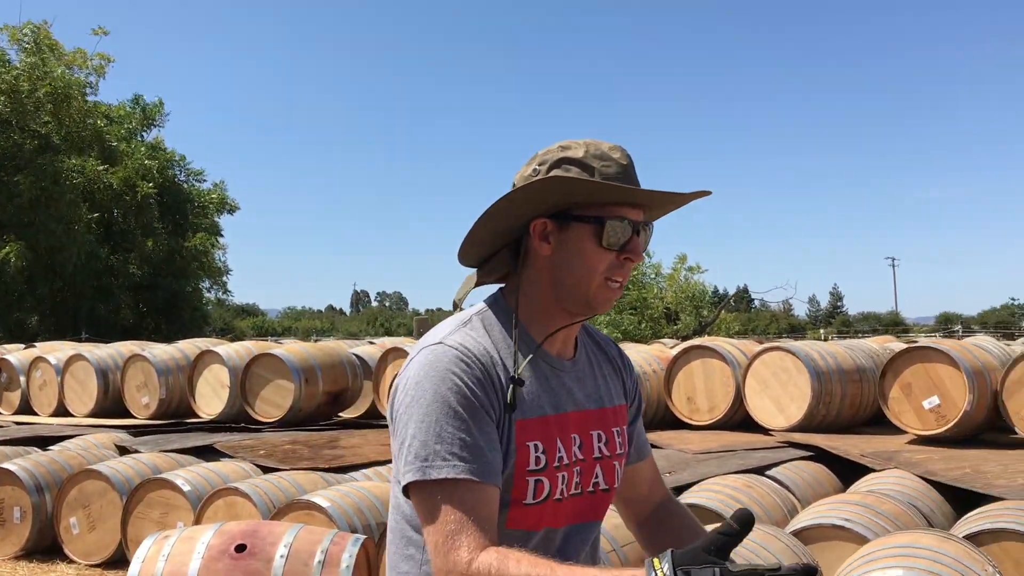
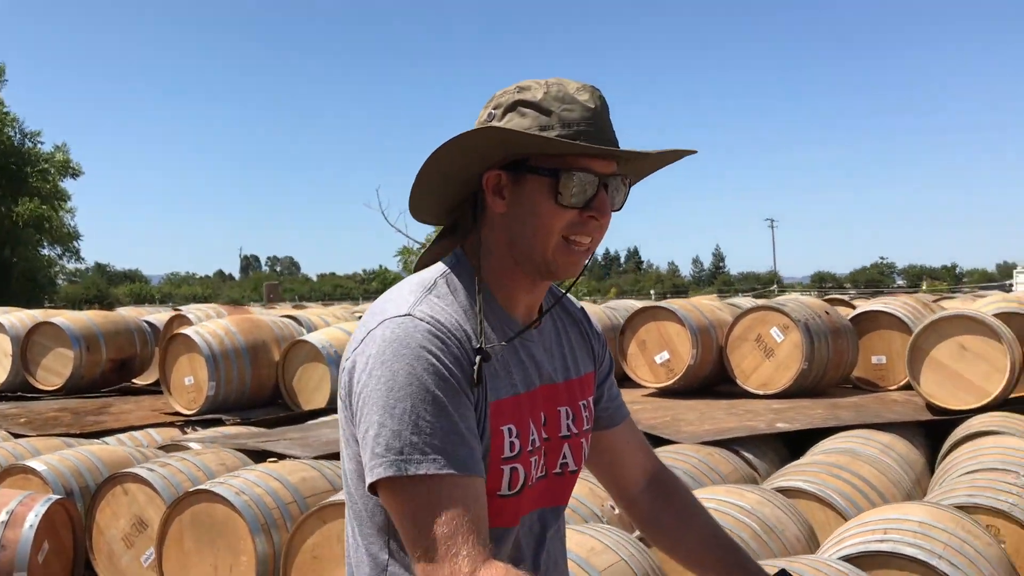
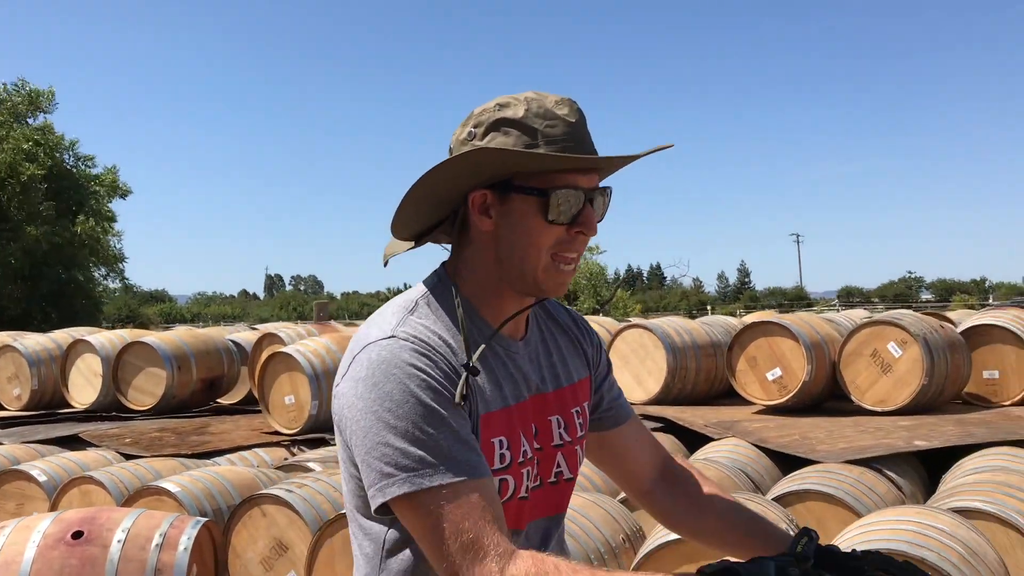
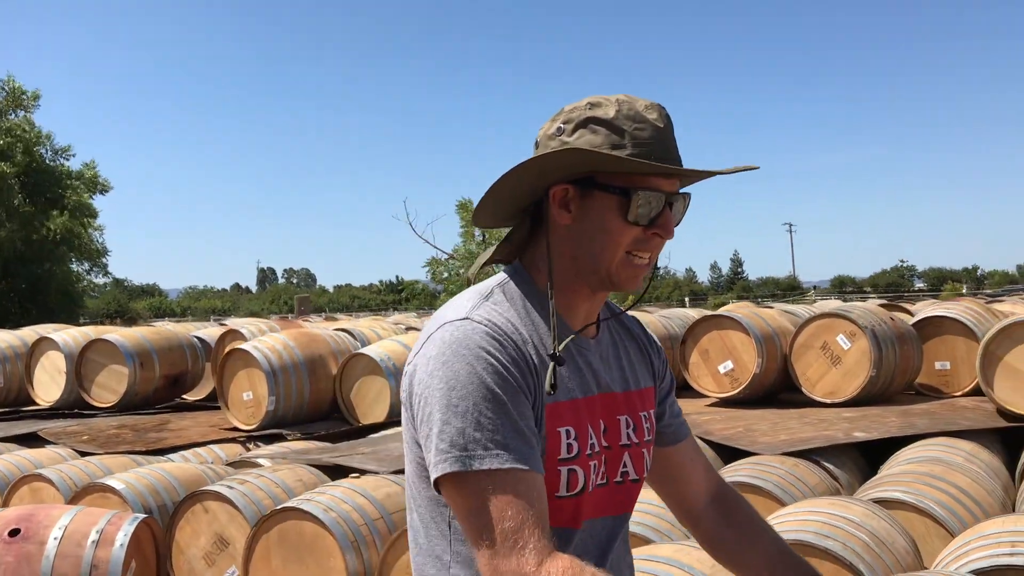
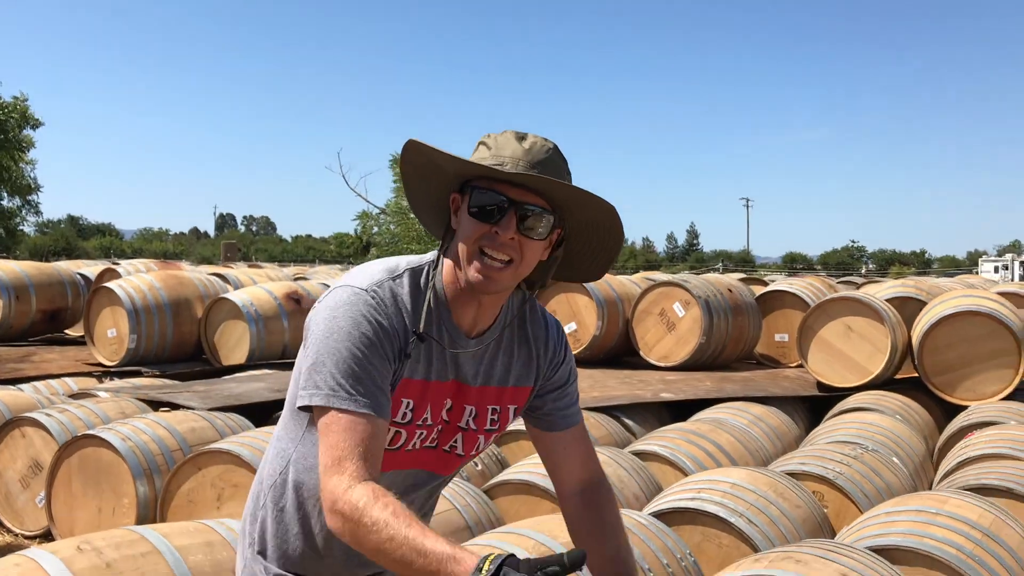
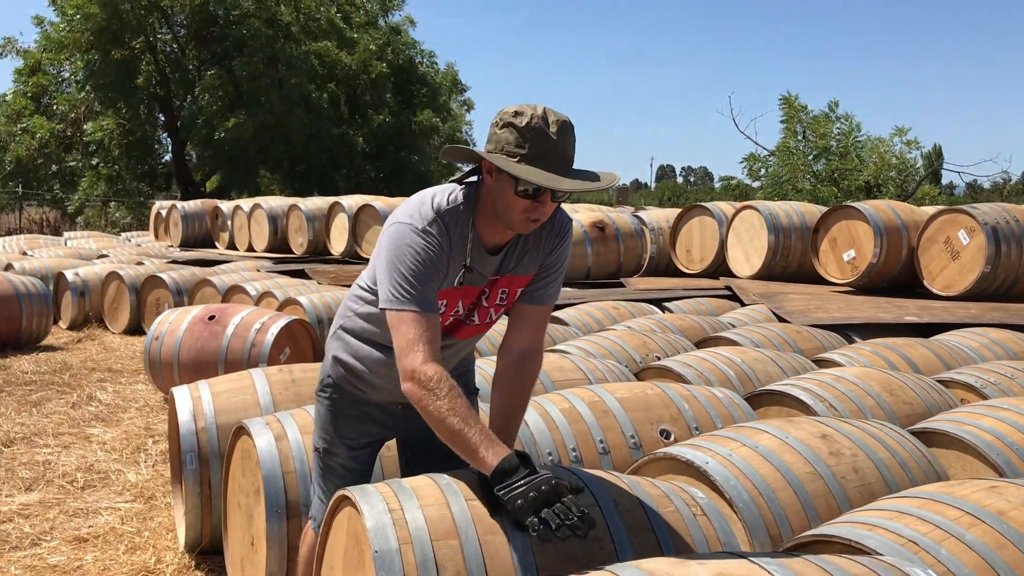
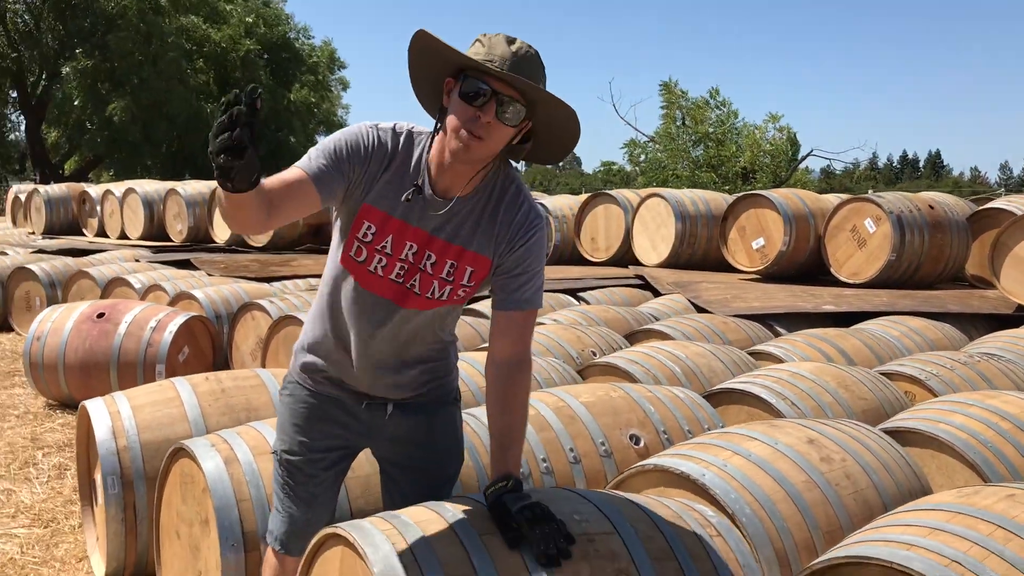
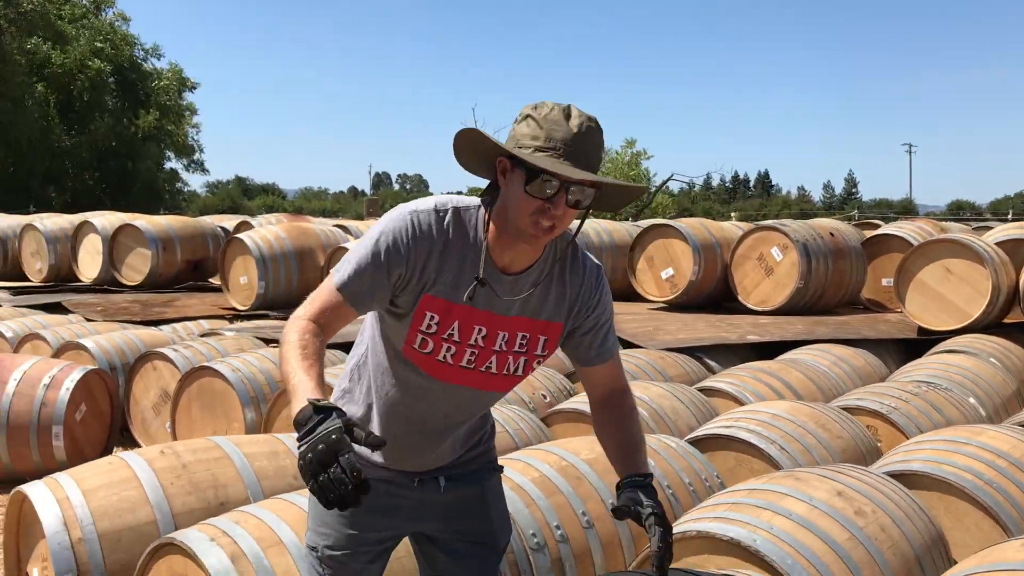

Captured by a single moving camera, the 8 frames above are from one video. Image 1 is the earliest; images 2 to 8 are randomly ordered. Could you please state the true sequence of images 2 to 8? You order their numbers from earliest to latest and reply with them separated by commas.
3, 4, 2, 5, 8, 7, 6
